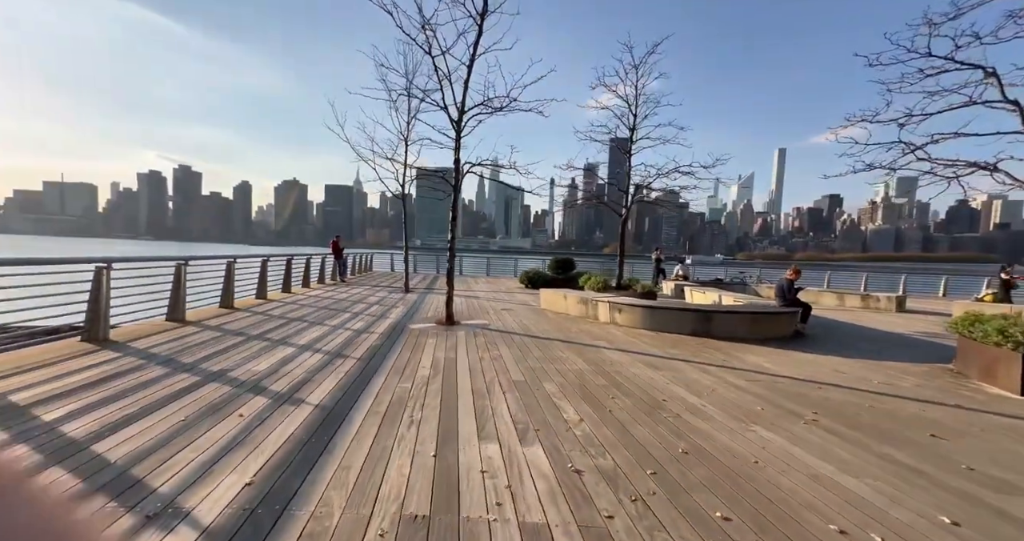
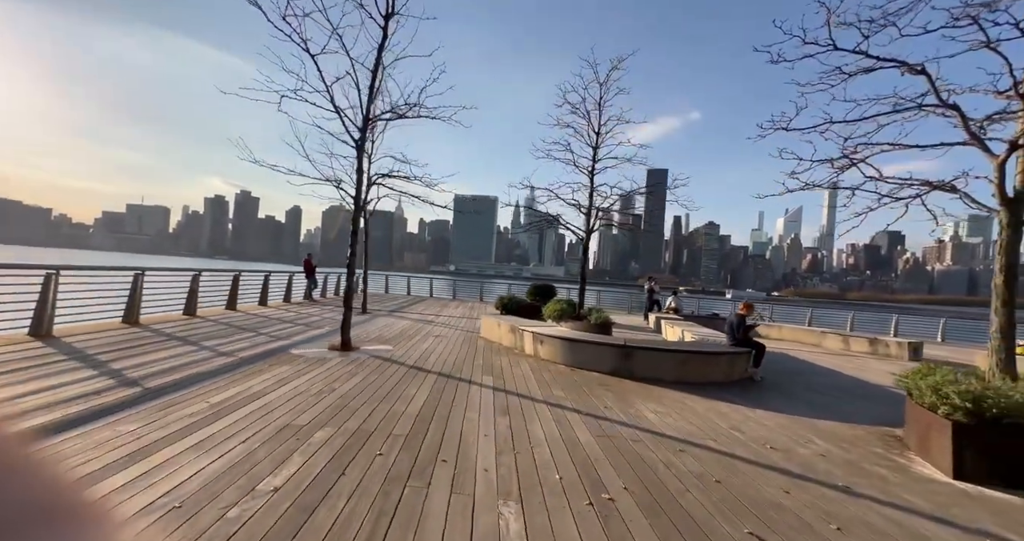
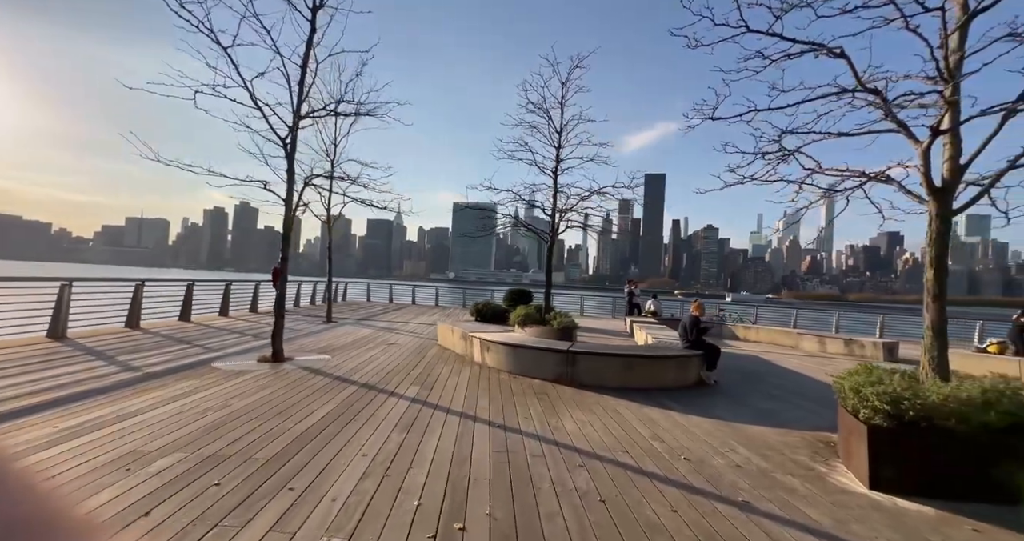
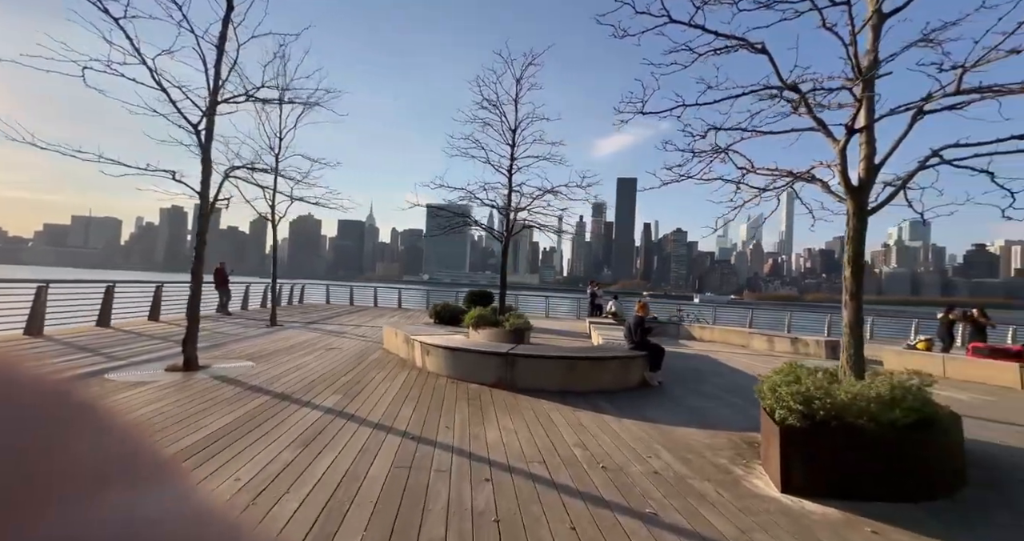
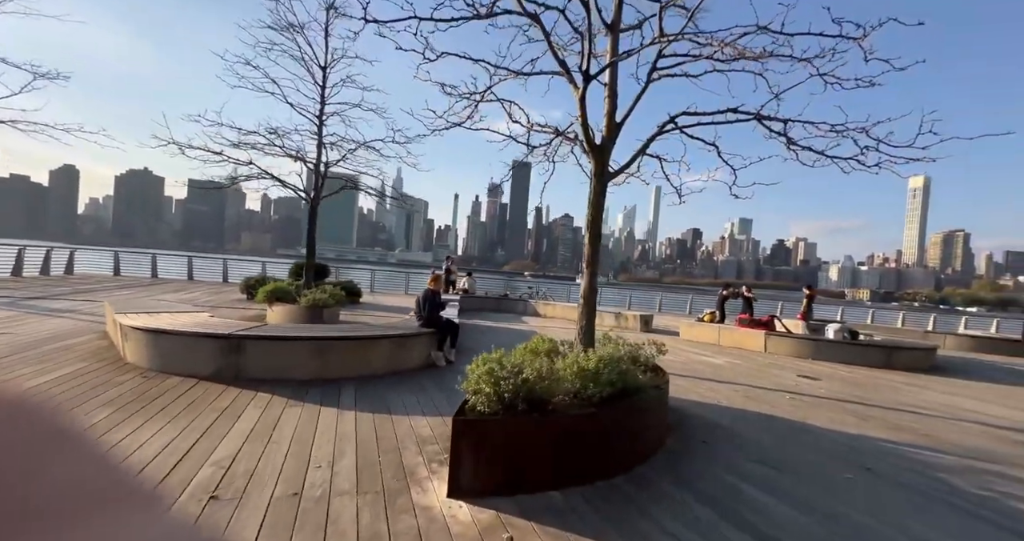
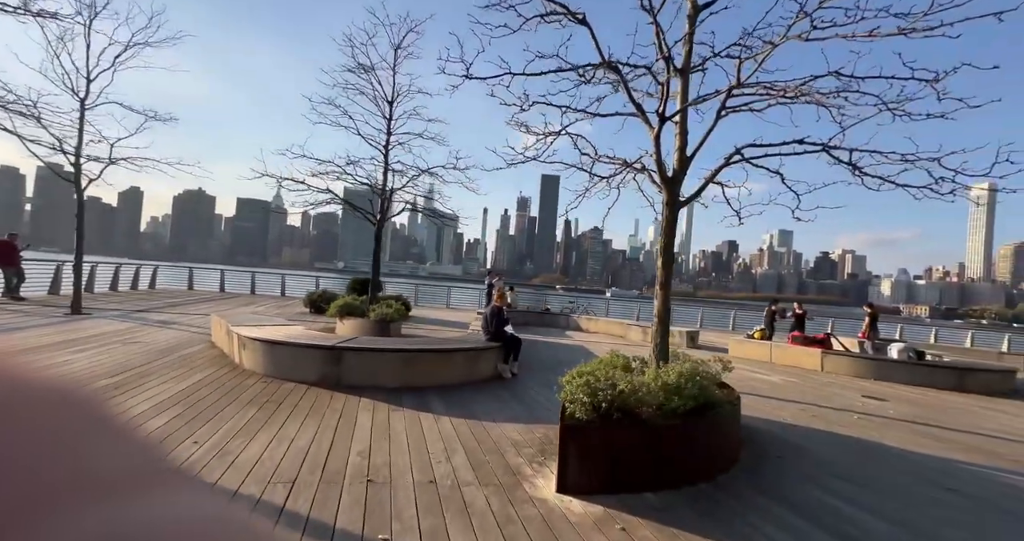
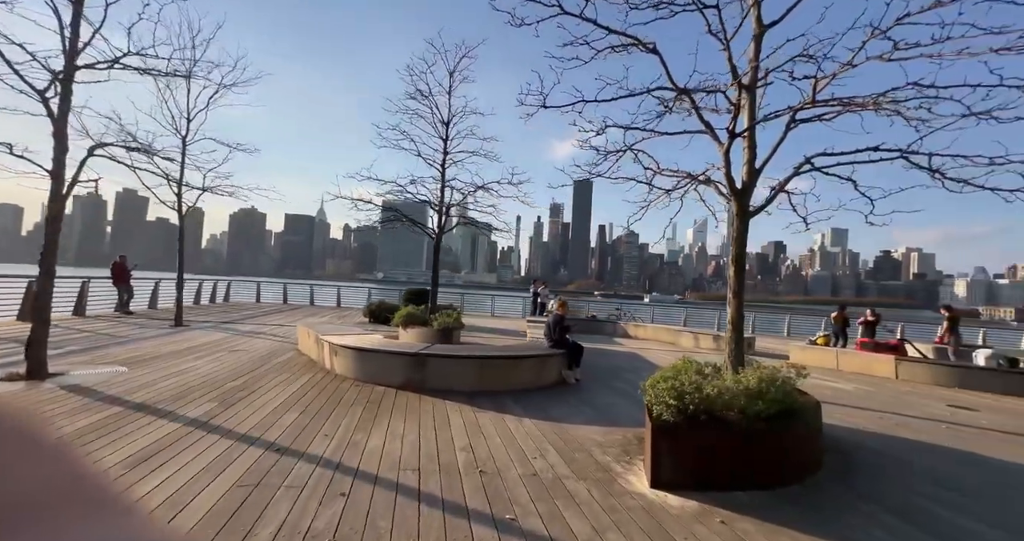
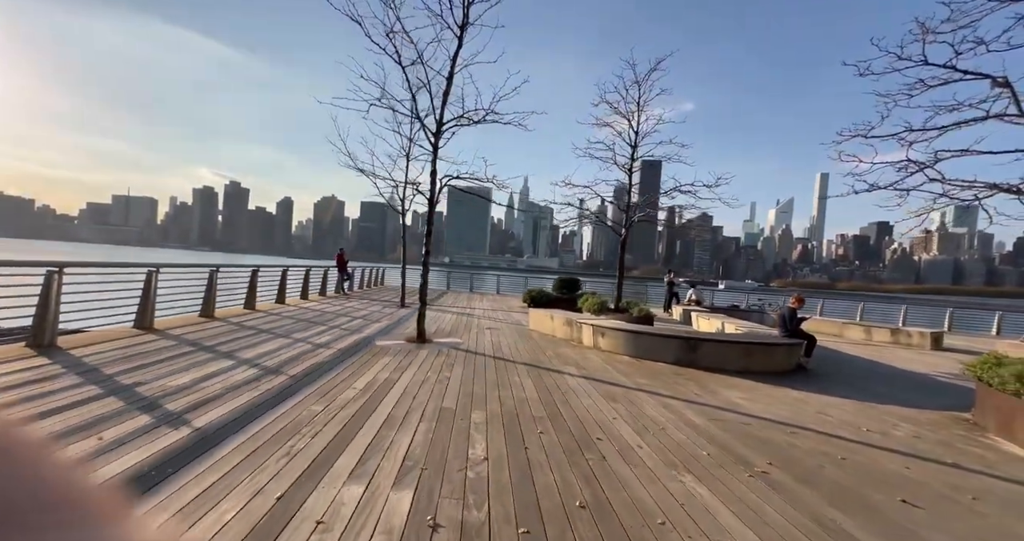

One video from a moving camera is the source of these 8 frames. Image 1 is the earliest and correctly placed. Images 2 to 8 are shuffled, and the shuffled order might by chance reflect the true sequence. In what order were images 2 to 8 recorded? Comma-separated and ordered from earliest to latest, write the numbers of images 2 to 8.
8, 2, 3, 4, 7, 6, 5
